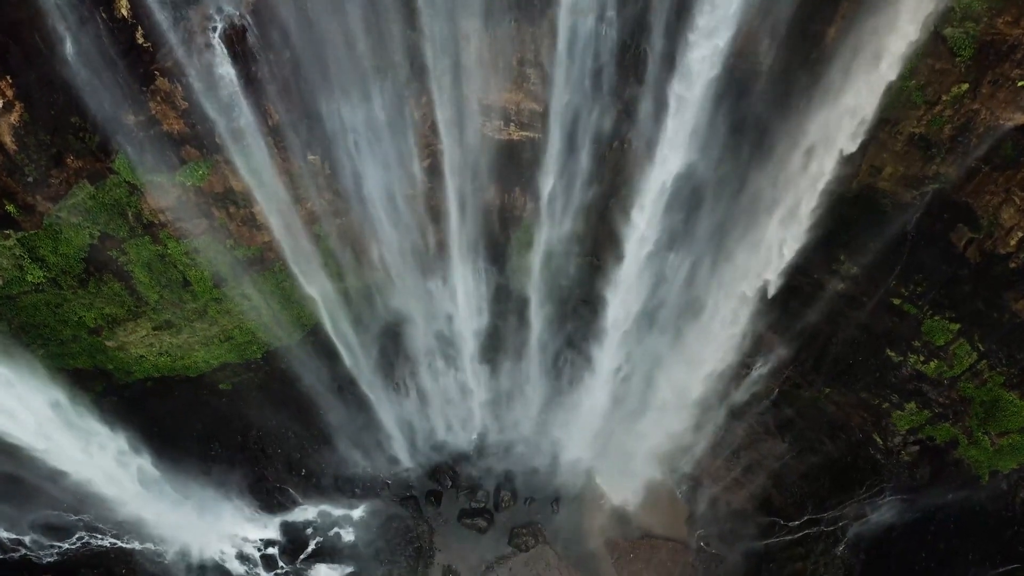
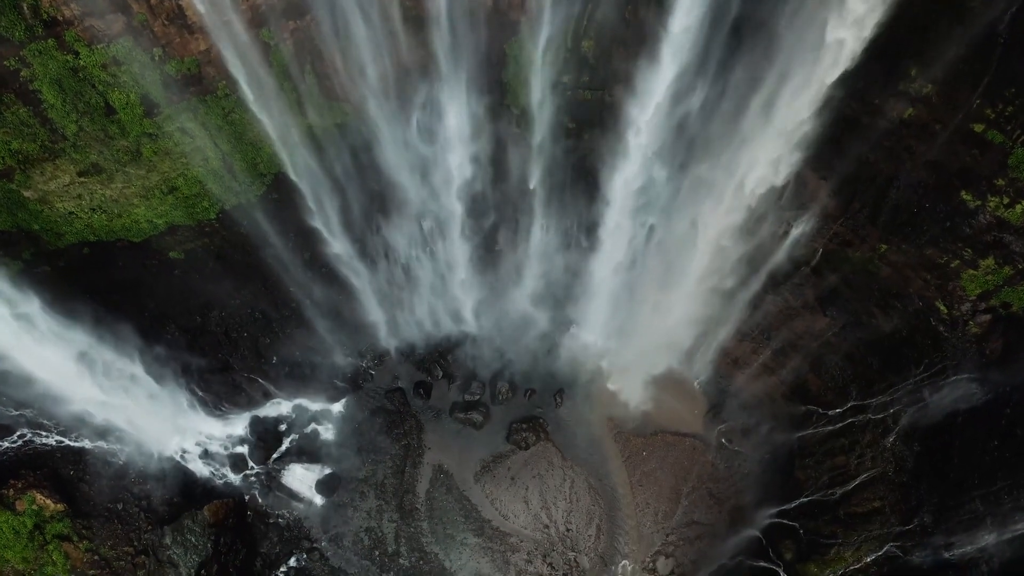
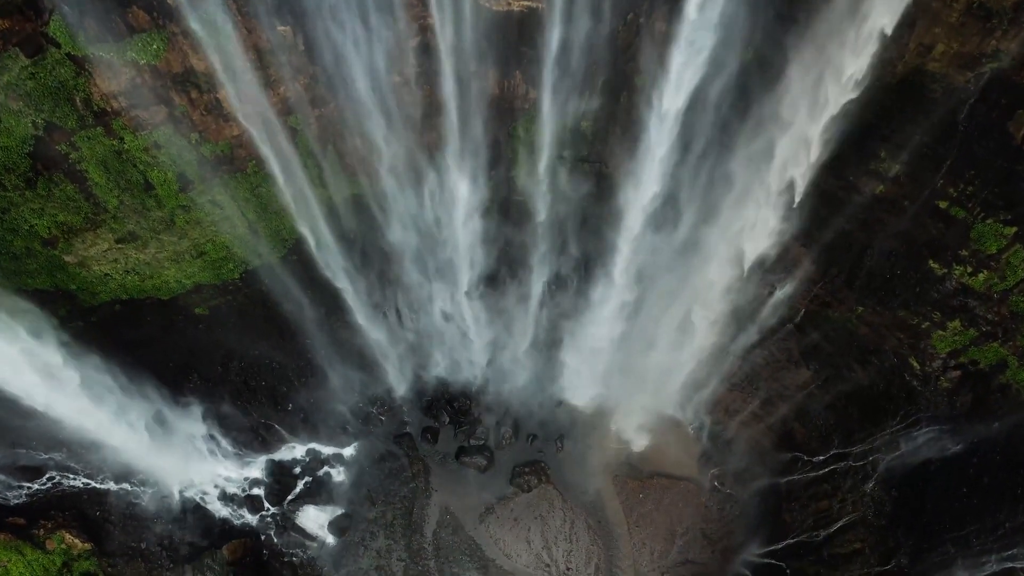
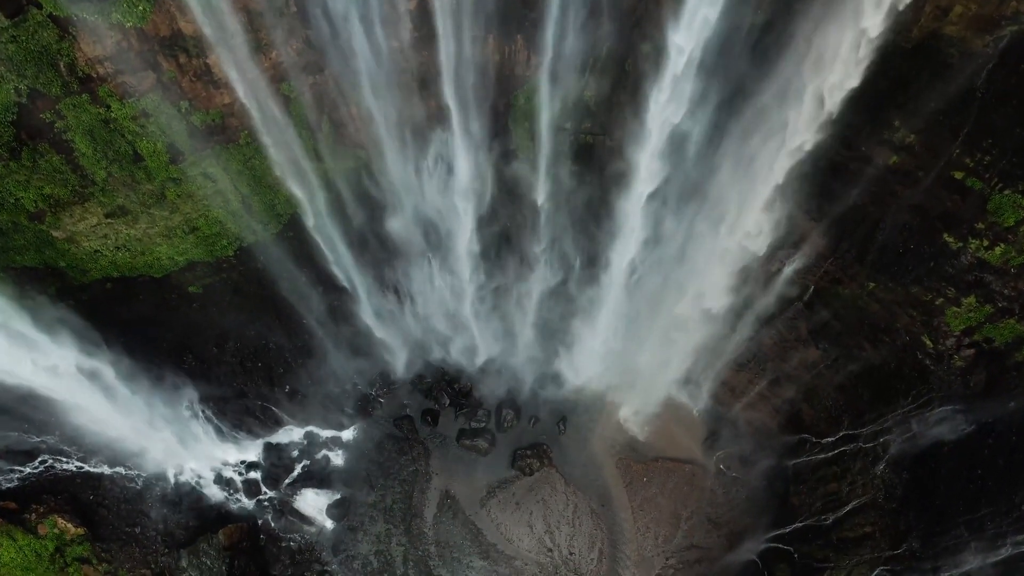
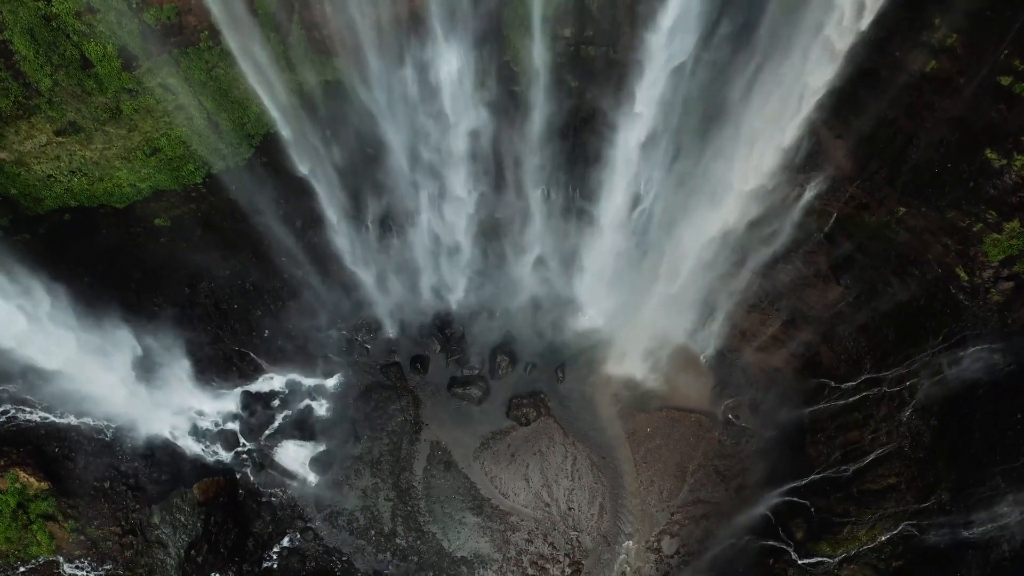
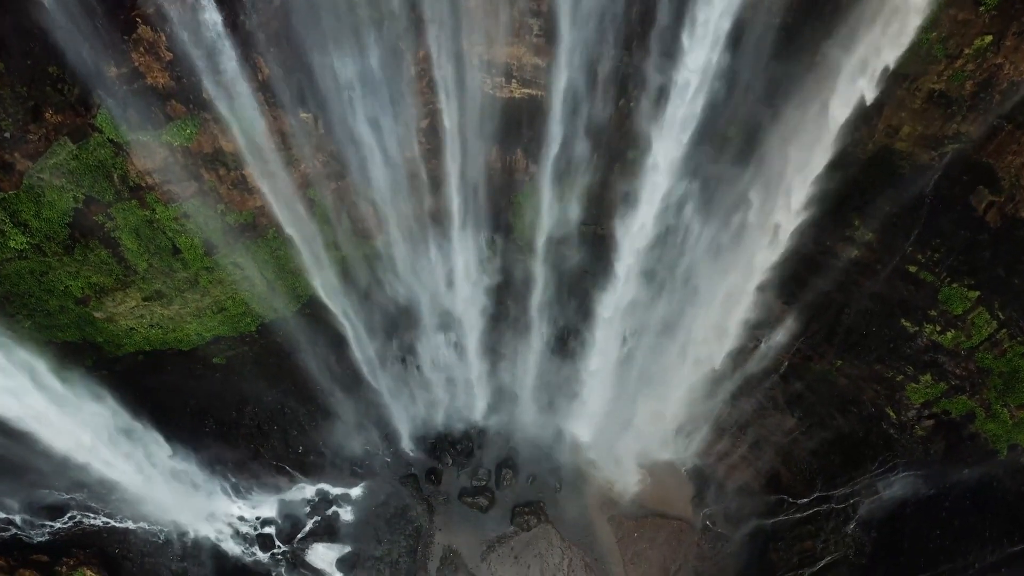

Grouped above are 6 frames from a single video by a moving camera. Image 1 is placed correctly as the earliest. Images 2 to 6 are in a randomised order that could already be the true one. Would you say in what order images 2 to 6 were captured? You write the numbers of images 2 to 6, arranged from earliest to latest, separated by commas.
6, 3, 4, 2, 5
